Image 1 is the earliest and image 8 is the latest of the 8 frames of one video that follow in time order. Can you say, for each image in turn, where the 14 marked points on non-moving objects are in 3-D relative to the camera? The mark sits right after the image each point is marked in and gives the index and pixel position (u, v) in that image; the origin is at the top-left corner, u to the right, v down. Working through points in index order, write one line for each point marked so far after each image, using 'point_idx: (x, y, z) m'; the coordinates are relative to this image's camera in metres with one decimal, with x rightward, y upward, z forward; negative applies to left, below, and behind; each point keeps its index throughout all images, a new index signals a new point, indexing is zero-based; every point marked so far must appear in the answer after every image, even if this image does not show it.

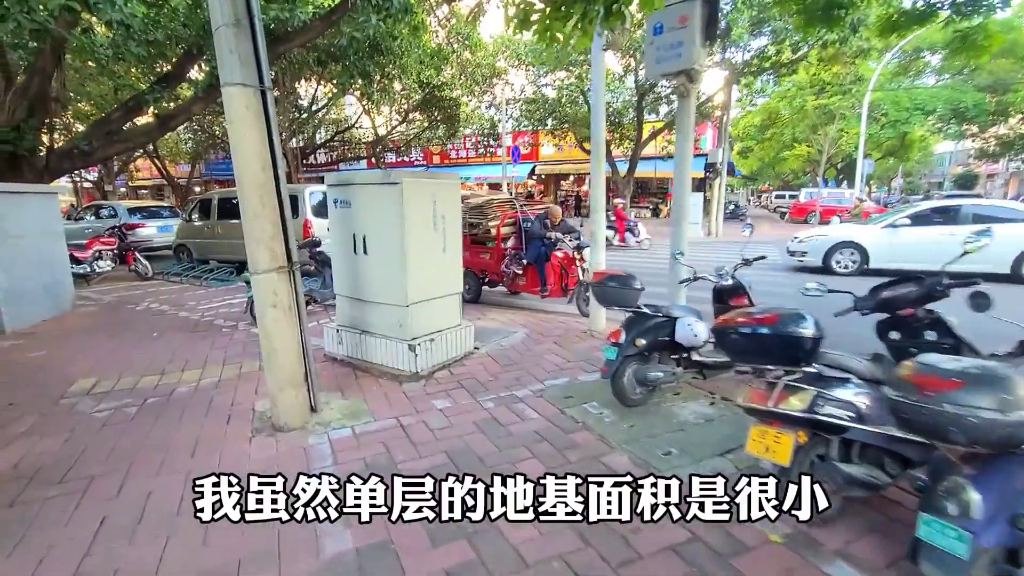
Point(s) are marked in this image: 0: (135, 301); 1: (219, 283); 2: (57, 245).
0: (-5.9, -0.2, +7.7) m
1: (-5.4, +0.1, +9.1) m
2: (-6.3, +0.6, +6.8) m
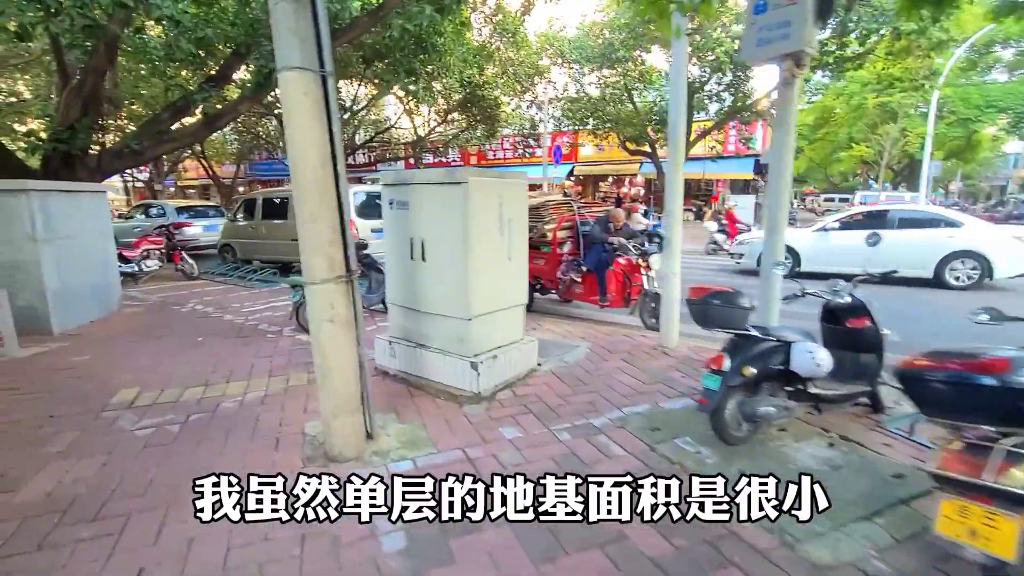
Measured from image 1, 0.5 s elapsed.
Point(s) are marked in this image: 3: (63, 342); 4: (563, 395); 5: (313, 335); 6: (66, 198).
0: (-5.1, -0.2, +7.6) m
1: (-4.5, +0.1, +8.9) m
2: (-5.6, +0.6, +6.7) m
3: (-5.0, -0.6, +5.4) m
4: (+0.4, -0.9, +3.9) m
5: (-1.2, -0.3, +2.9) m
6: (-5.4, +1.1, +6.0) m
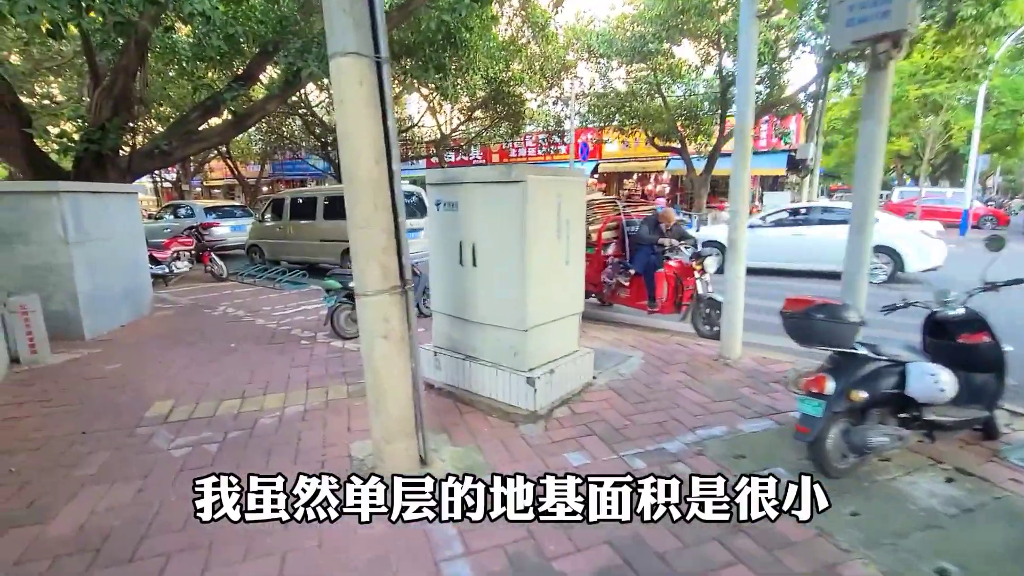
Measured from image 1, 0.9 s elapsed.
0: (-4.5, -0.3, +7.4) m
1: (-3.9, 0.0, +8.8) m
2: (-5.0, +0.5, +6.6) m
3: (-4.5, -0.6, +5.3) m
4: (+0.8, -0.9, +3.6) m
5: (-0.8, -0.3, +2.6) m
6: (-4.9, +1.0, +5.8) m
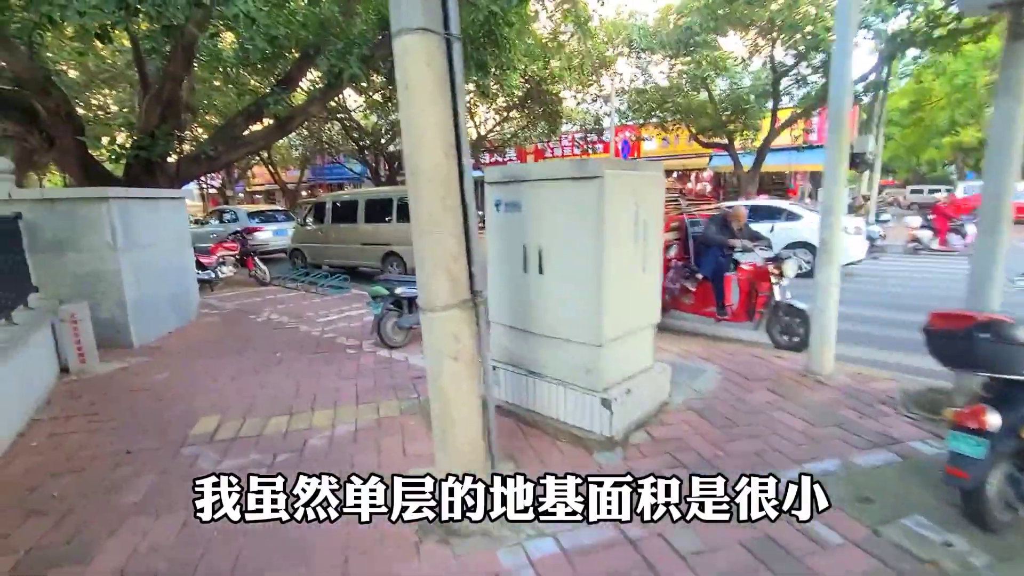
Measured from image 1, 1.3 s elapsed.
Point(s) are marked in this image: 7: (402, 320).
0: (-3.8, -0.3, +7.3) m
1: (-3.1, 0.0, +8.6) m
2: (-4.4, +0.5, +6.6) m
3: (-3.9, -0.7, +5.2) m
4: (+1.3, -1.0, +3.1) m
5: (-0.4, -0.4, +2.2) m
6: (-4.3, +1.0, +5.8) m
7: (-1.2, -0.3, +5.3) m
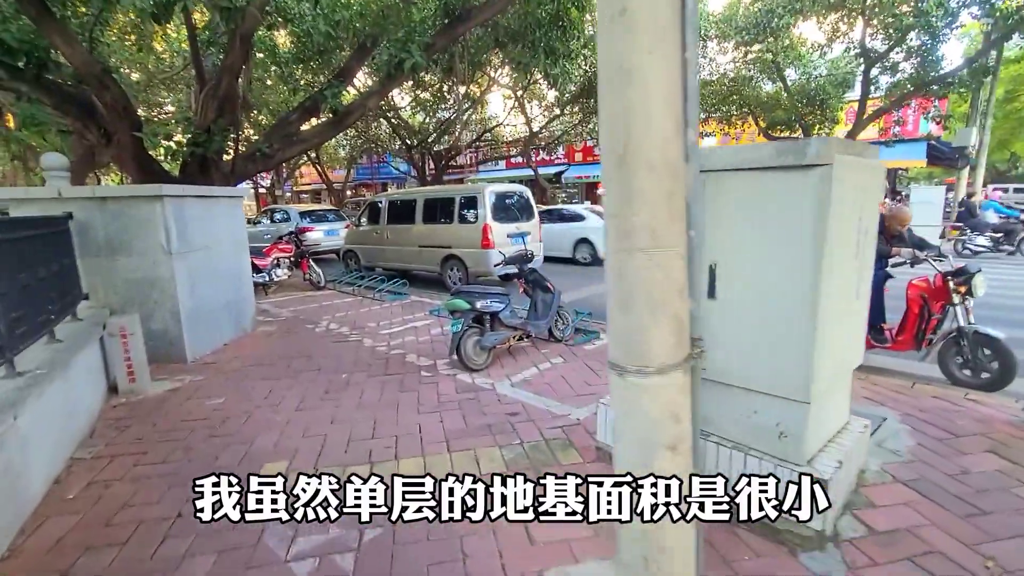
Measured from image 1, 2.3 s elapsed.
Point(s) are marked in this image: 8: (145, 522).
0: (-2.7, -0.4, +6.8) m
1: (-1.9, -0.1, +8.0) m
2: (-3.3, +0.4, +6.0) m
3: (-3.0, -0.8, +4.6) m
4: (+2.1, -1.1, +2.2) m
5: (+0.3, -0.5, +1.4) m
6: (-3.3, +0.9, +5.3) m
7: (-0.3, -0.5, +4.5) m
8: (-1.8, -1.2, +2.5) m
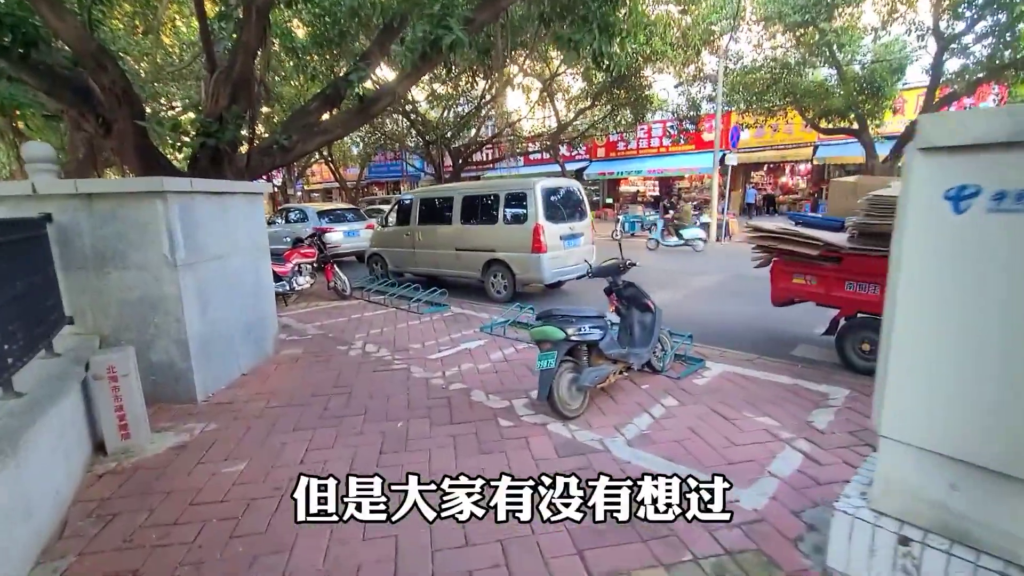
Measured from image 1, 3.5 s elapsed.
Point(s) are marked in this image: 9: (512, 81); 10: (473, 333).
0: (-1.9, -0.6, +5.7) m
1: (-1.1, -0.3, +7.0) m
2: (-2.6, +0.2, +5.0) m
3: (-2.2, -1.0, +3.6) m
4: (+2.8, -1.3, +1.1) m
5: (+1.0, -0.7, +0.4) m
6: (-2.6, +0.7, +4.2) m
7: (+0.5, -0.6, +3.4) m
8: (-1.1, -1.3, +1.4) m
9: (-0.1, +8.1, +19.2) m
10: (-0.5, -0.5, +5.8) m
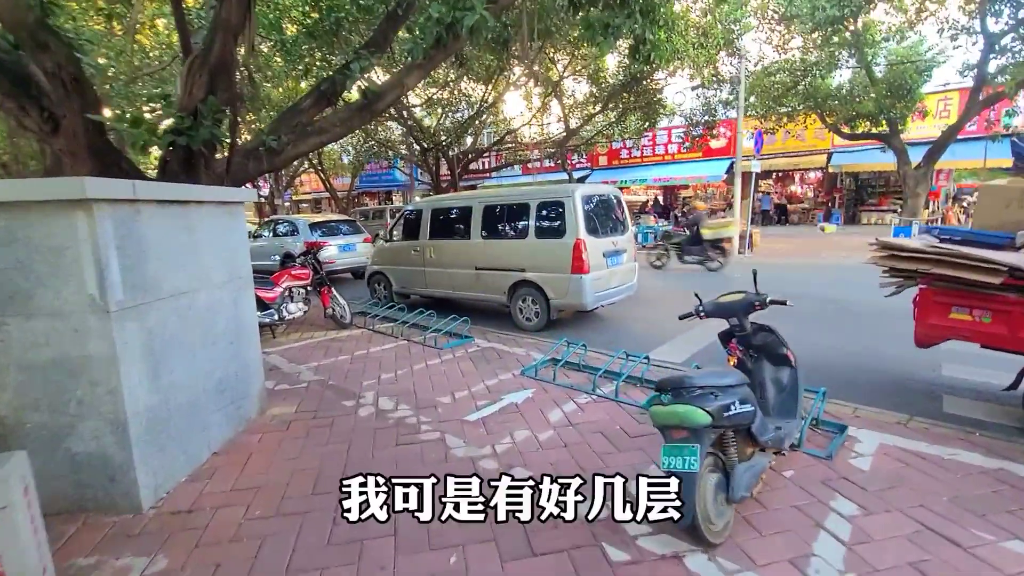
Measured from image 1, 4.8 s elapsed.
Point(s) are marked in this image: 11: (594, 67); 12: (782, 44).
0: (-1.5, -0.9, +4.5) m
1: (-0.7, -0.6, +5.7) m
2: (-2.1, -0.1, +3.8) m
3: (-1.7, -1.3, +2.3) m
4: (+3.3, -1.5, -0.1) m
5: (+1.6, -0.9, -0.8) m
6: (-2.1, +0.4, +3.0) m
7: (+1.0, -0.9, +2.2) m
8: (-0.6, -1.6, +0.2) m
9: (0.0, +7.5, +18.1) m
10: (0.0, -0.8, +4.6) m
11: (+2.7, +7.4, +16.5) m
12: (+8.5, +7.6, +15.3) m
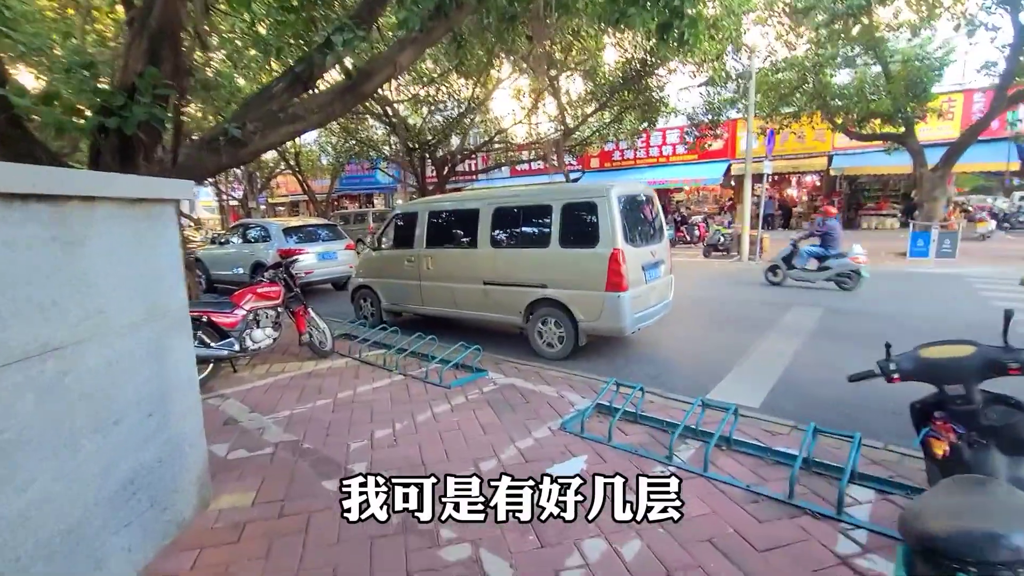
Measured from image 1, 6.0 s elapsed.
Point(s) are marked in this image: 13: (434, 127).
0: (-1.2, -1.1, +3.3) m
1: (-0.4, -0.8, +4.6) m
2: (-1.8, -0.3, +2.6) m
3: (-1.3, -1.4, +1.1) m
4: (+3.8, -1.6, -1.1) m
5: (+2.1, -1.0, -1.9) m
6: (-1.7, +0.2, +1.8) m
7: (+1.4, -1.1, +1.1) m
8: (-0.1, -1.7, -1.0) m
9: (-0.3, +7.2, +17.0) m
10: (+0.3, -1.0, +3.4) m
11: (+2.5, +7.1, +15.5) m
12: (+8.3, +7.4, +14.6) m
13: (-3.1, +6.4, +19.3) m
